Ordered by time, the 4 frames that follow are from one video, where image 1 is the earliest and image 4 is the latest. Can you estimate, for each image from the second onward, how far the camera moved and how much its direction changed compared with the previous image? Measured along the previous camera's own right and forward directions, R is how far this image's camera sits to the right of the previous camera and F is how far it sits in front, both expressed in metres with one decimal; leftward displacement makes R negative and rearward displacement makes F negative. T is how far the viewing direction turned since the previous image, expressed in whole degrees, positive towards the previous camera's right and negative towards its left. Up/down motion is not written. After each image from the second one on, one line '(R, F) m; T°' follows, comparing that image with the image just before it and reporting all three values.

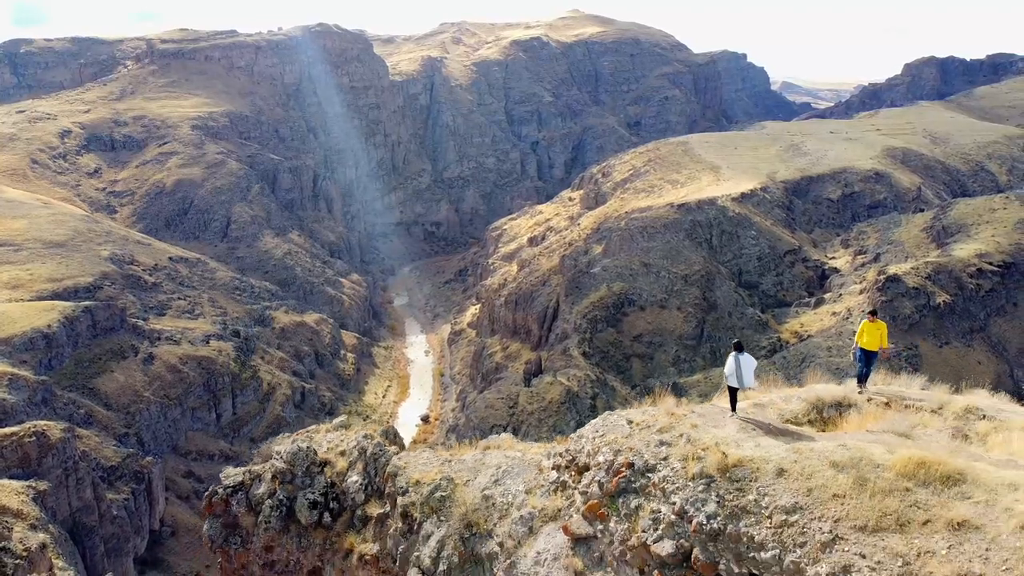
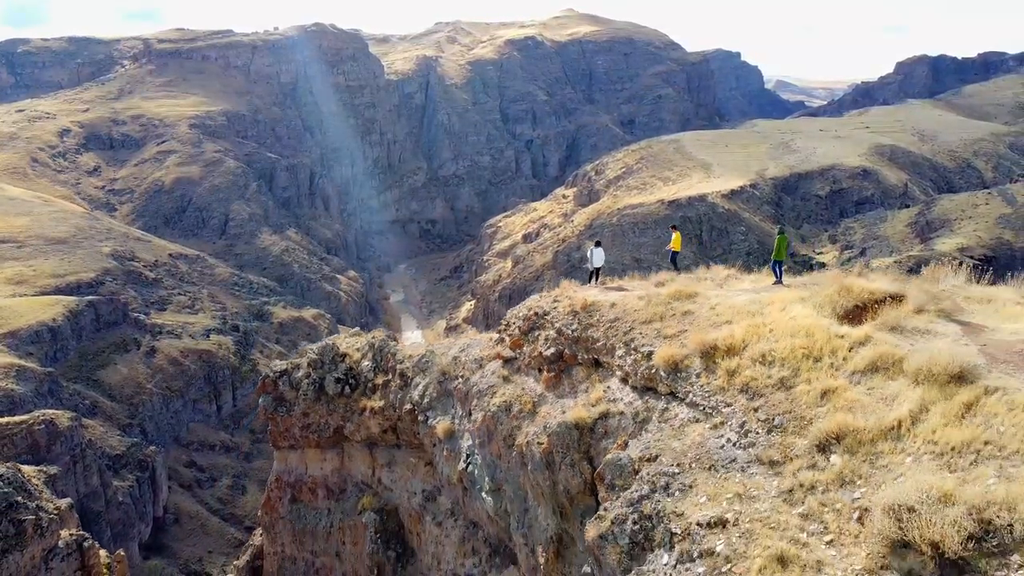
(+0.4, -3.3) m; 0°
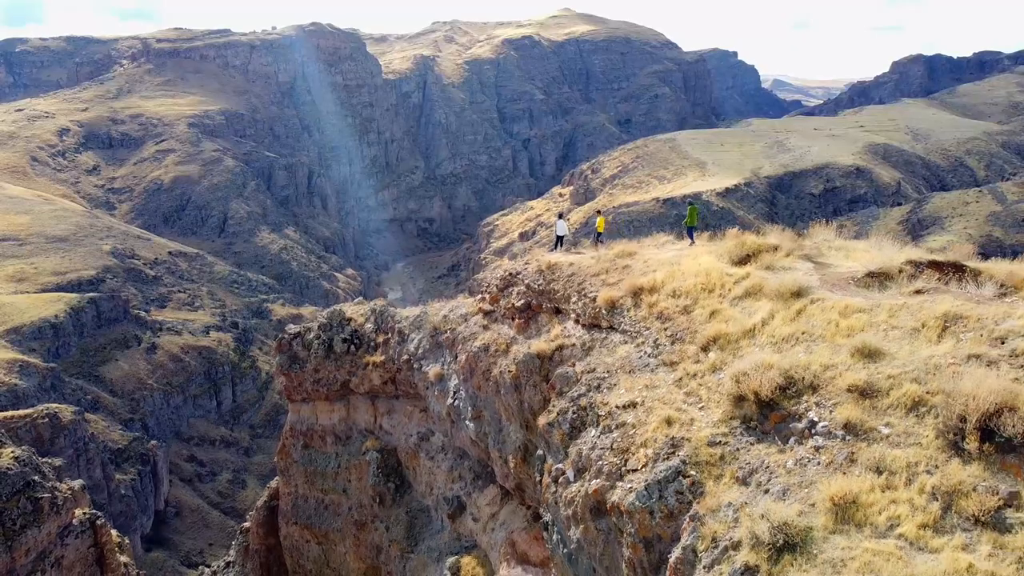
(+0.2, -1.7) m; 0°
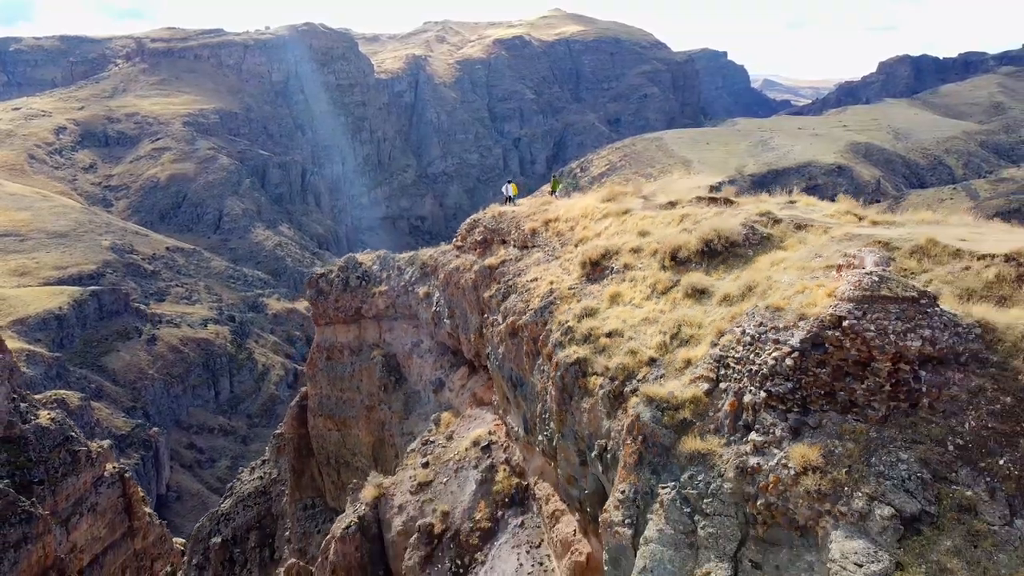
(+0.5, -4.7) m; +1°
